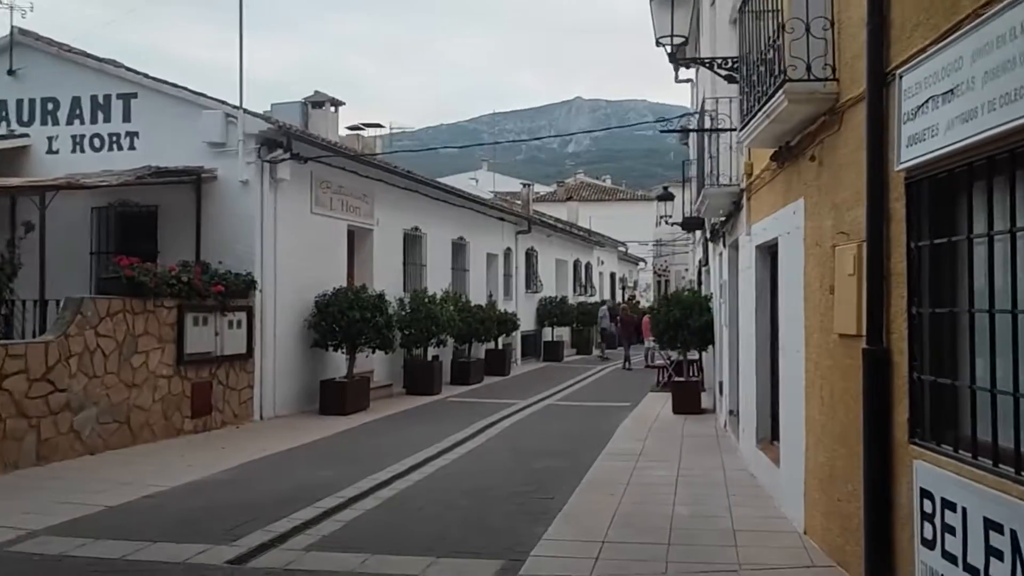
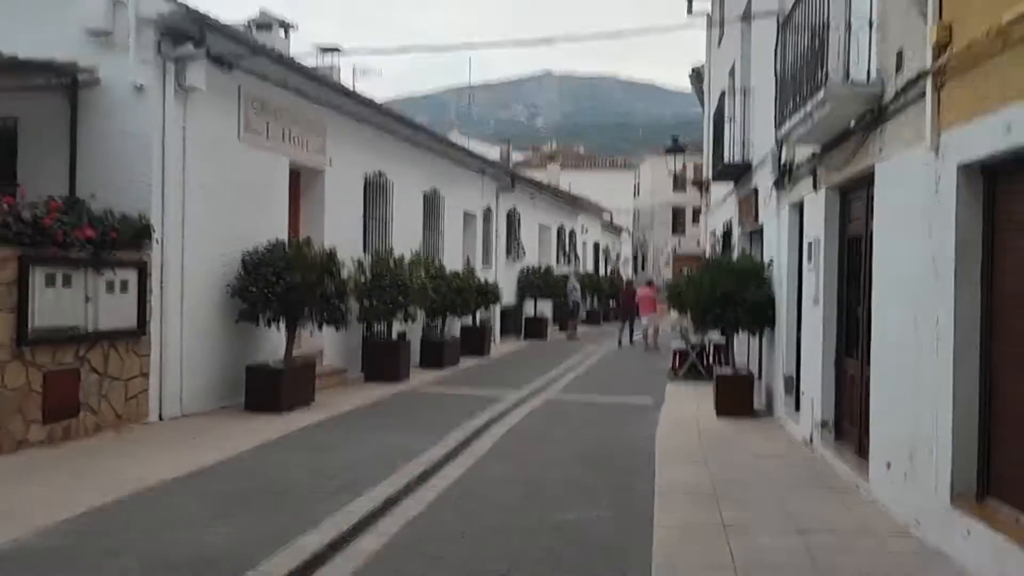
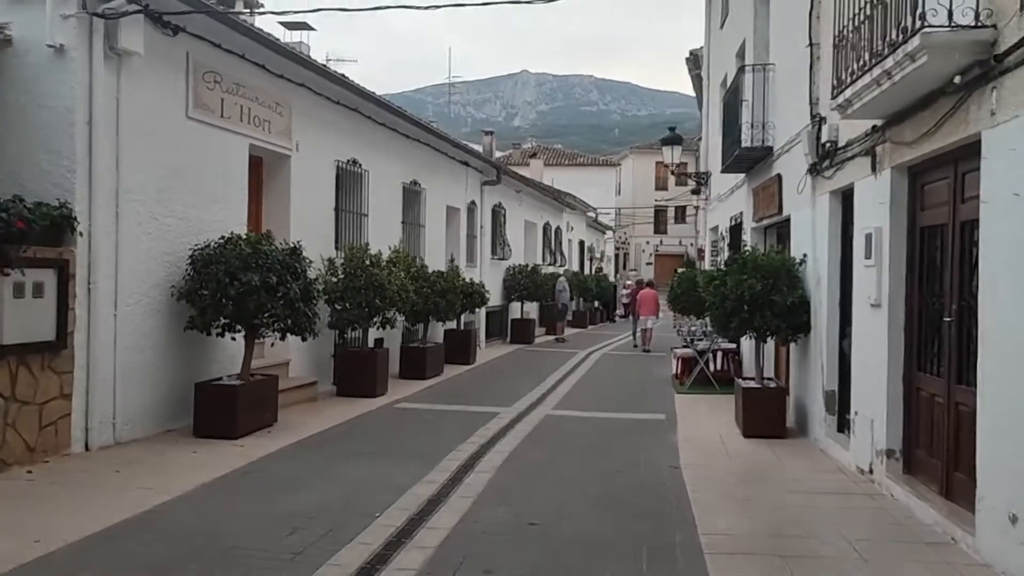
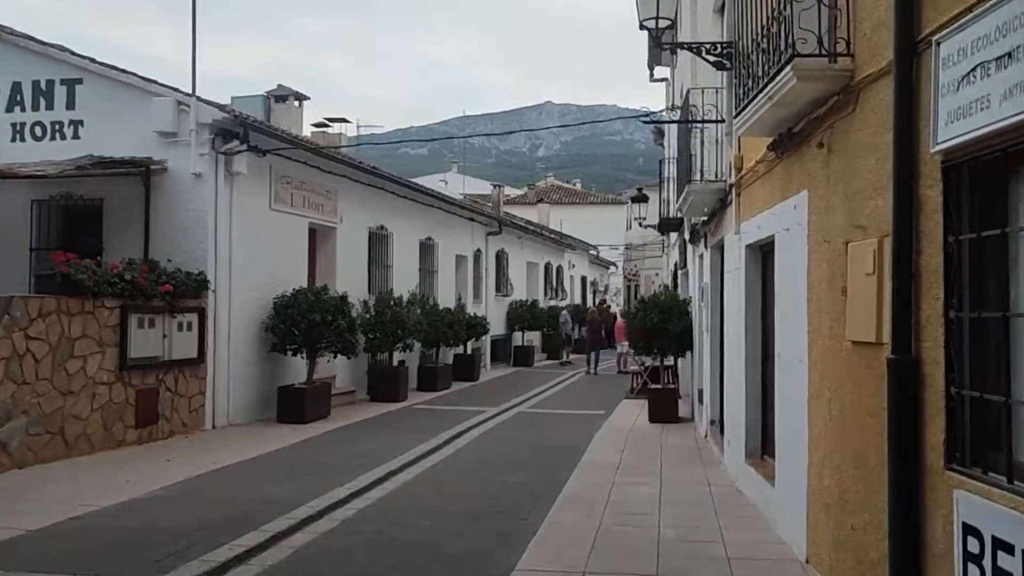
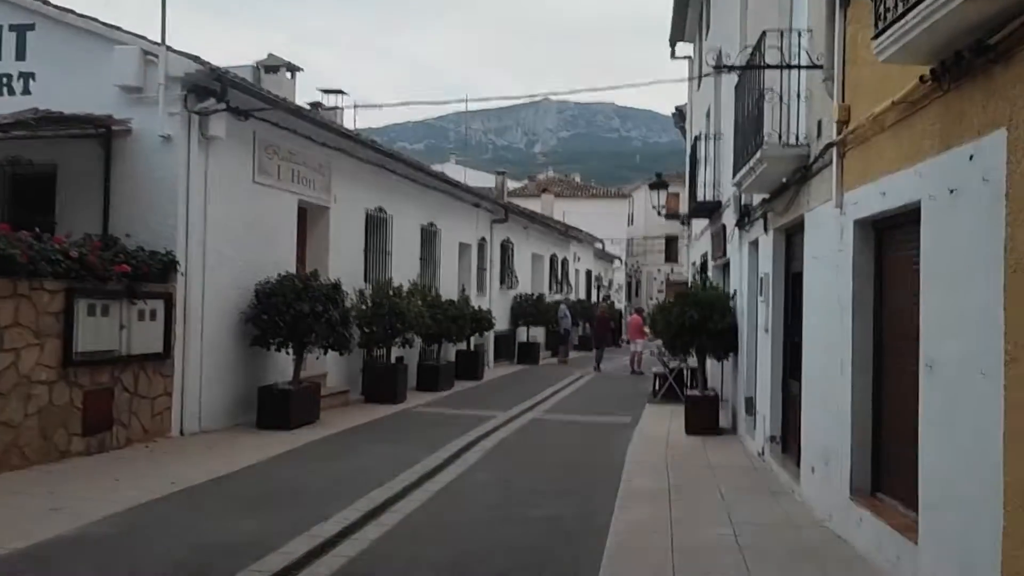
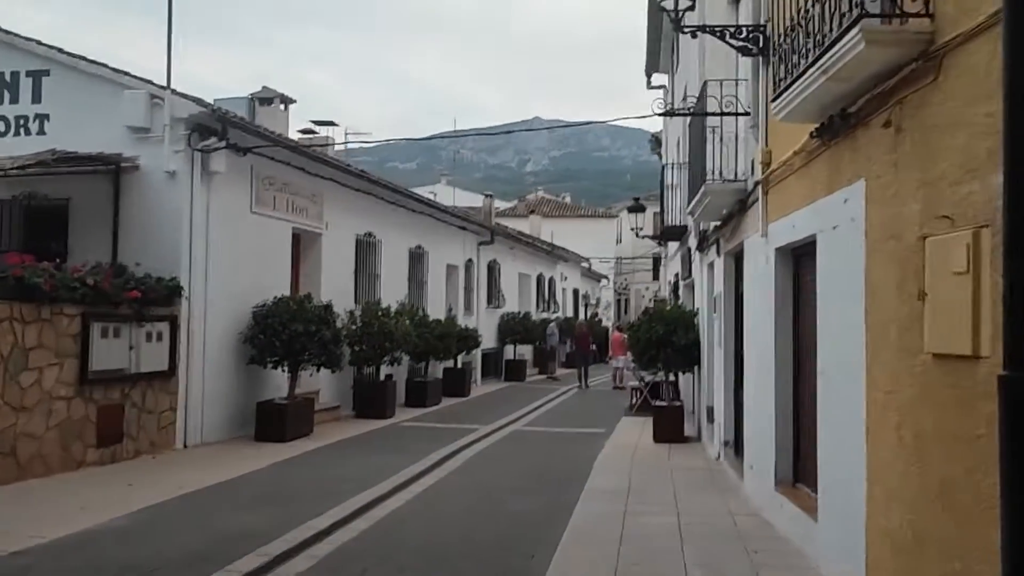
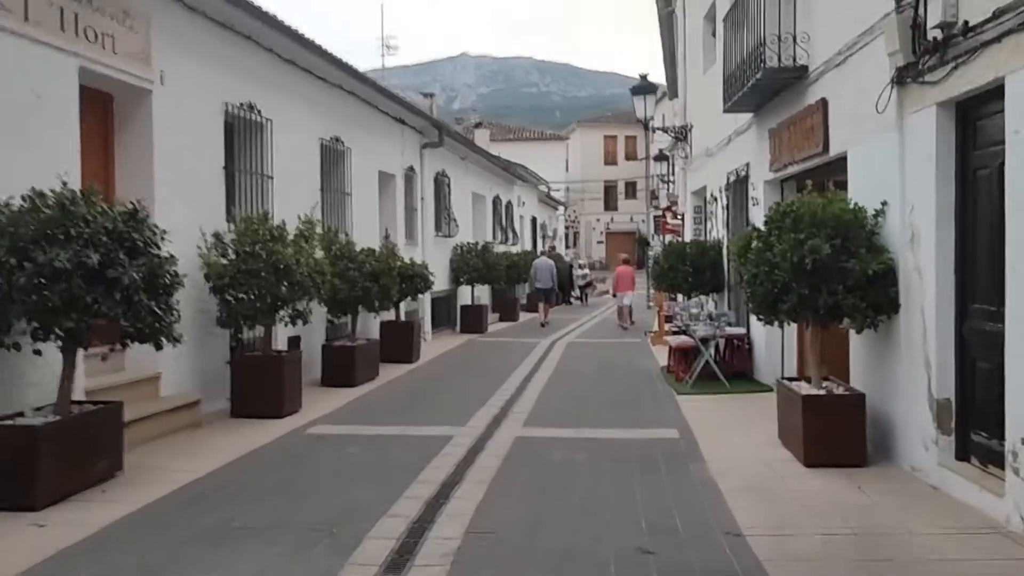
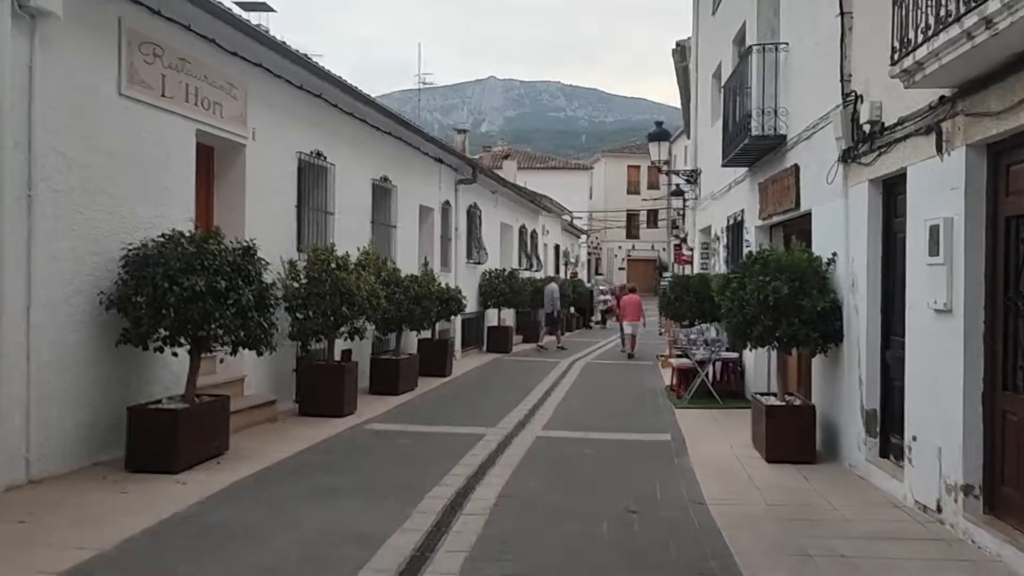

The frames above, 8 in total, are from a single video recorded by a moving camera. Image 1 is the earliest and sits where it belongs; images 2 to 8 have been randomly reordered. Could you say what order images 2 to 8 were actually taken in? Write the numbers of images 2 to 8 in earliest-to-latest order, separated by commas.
4, 6, 5, 2, 3, 8, 7
